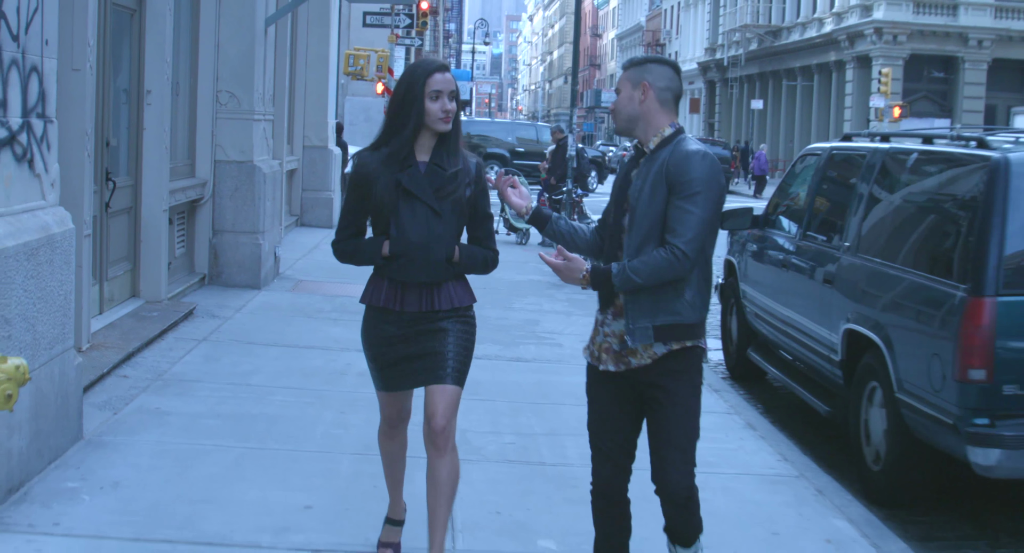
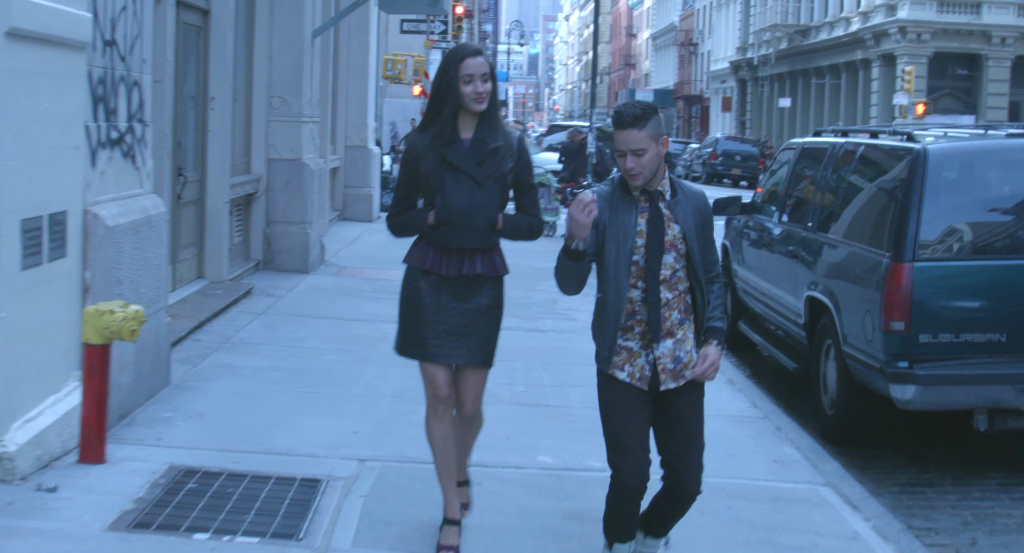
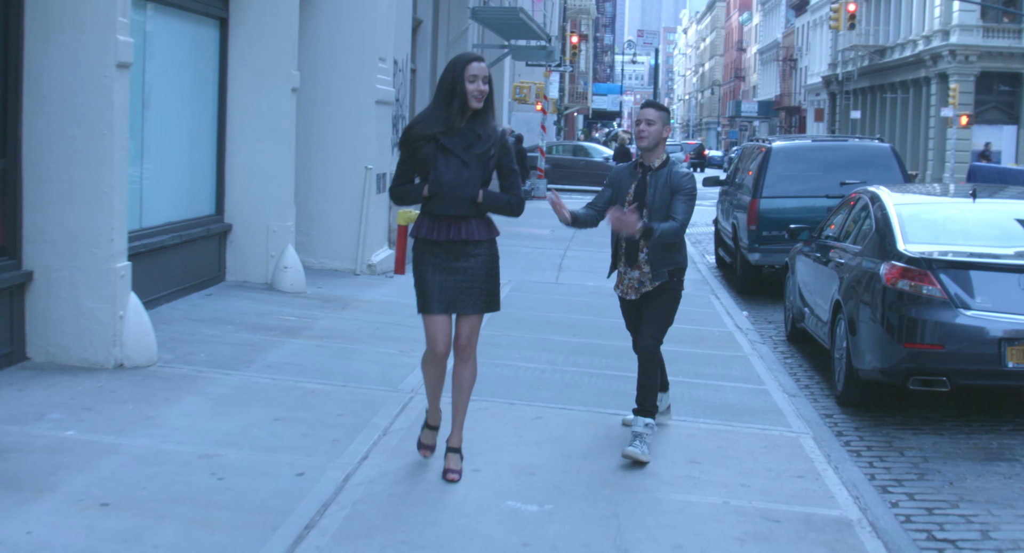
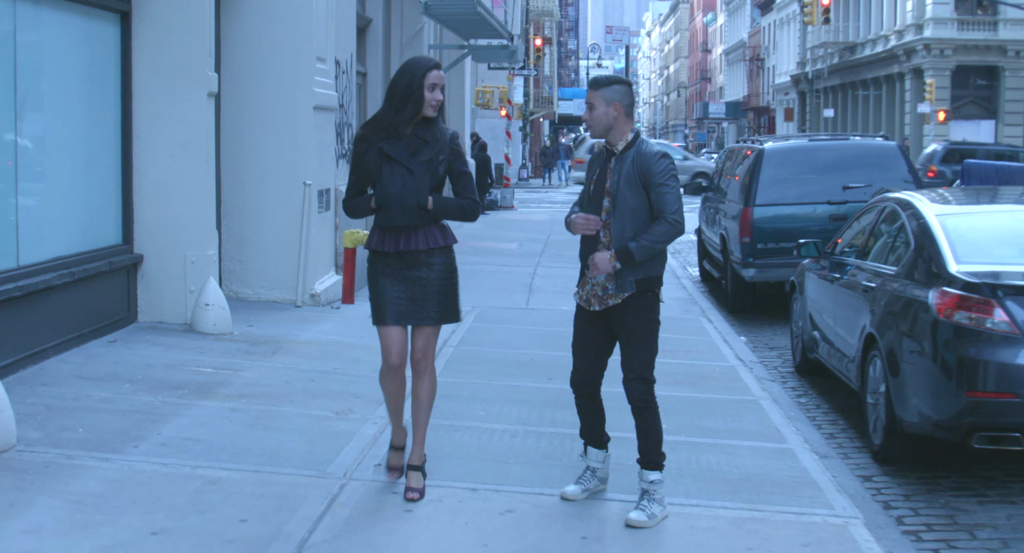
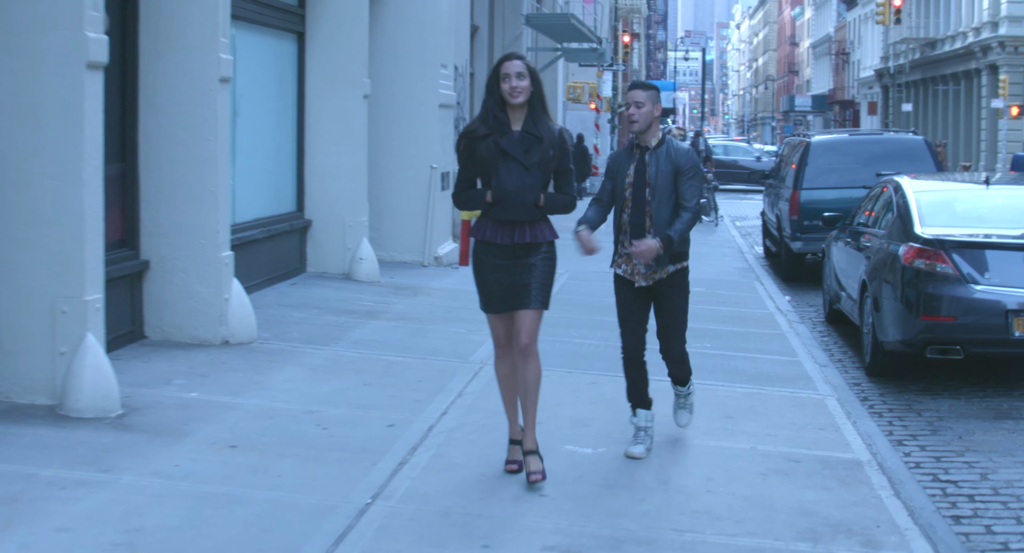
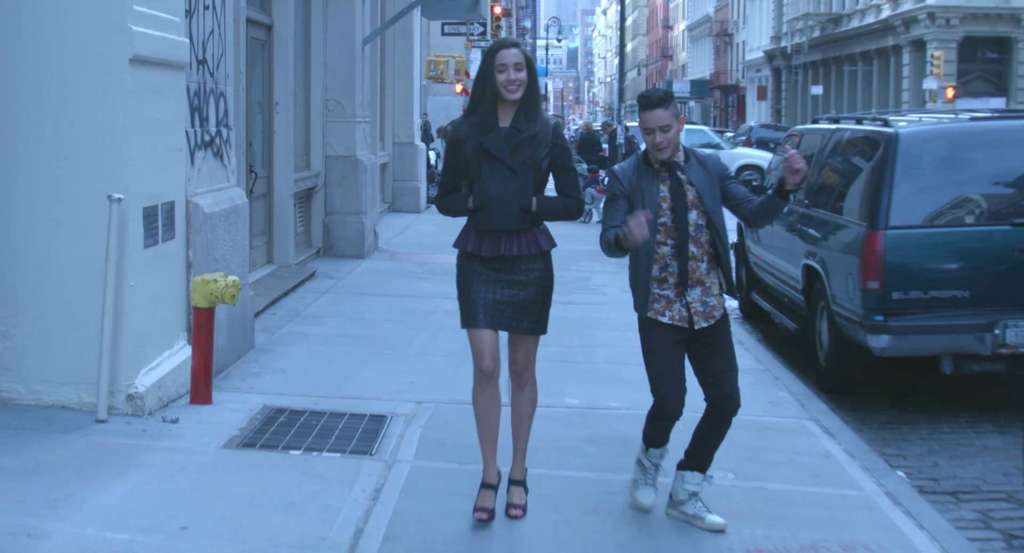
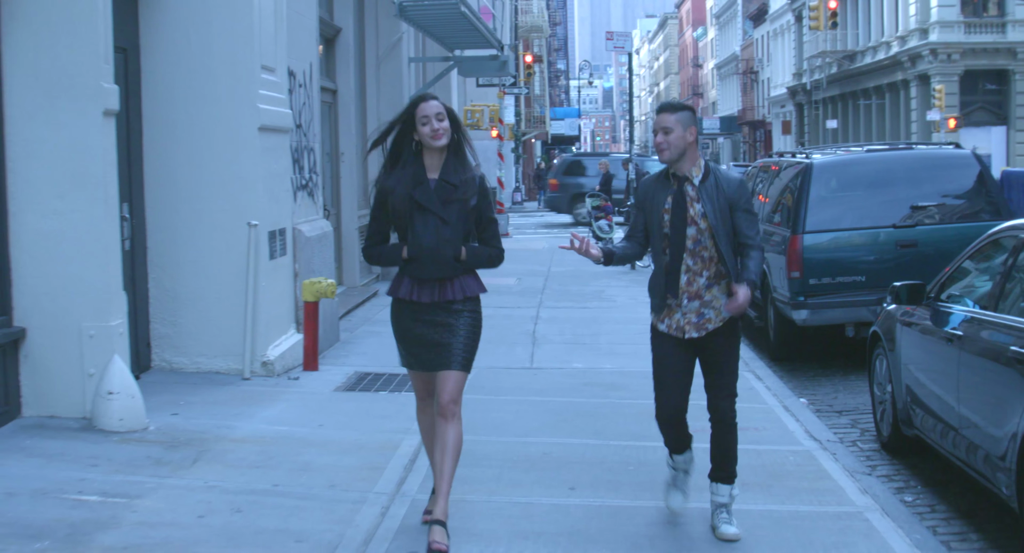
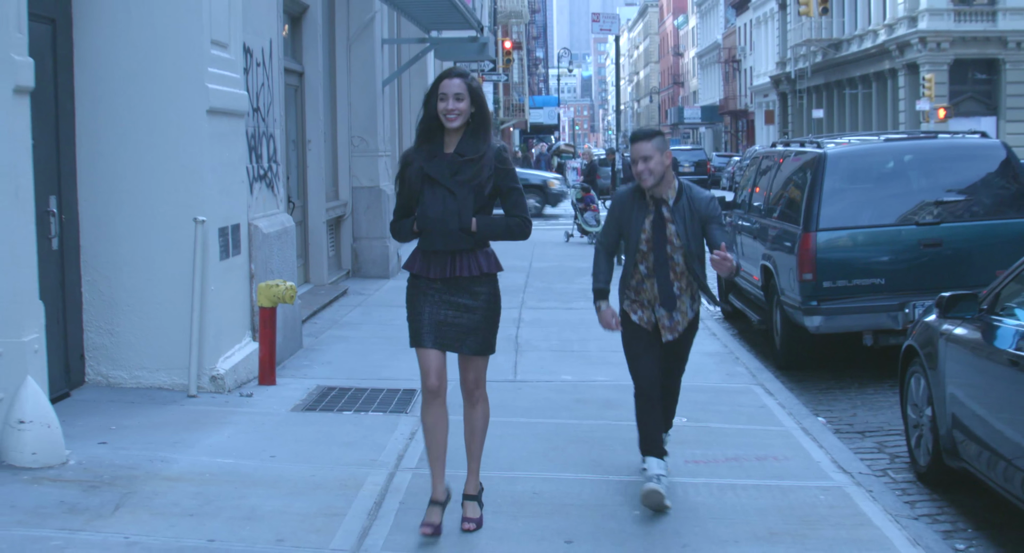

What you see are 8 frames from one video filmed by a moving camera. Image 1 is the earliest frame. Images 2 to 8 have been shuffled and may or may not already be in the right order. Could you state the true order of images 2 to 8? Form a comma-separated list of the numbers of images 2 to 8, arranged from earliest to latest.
2, 6, 8, 7, 4, 3, 5
